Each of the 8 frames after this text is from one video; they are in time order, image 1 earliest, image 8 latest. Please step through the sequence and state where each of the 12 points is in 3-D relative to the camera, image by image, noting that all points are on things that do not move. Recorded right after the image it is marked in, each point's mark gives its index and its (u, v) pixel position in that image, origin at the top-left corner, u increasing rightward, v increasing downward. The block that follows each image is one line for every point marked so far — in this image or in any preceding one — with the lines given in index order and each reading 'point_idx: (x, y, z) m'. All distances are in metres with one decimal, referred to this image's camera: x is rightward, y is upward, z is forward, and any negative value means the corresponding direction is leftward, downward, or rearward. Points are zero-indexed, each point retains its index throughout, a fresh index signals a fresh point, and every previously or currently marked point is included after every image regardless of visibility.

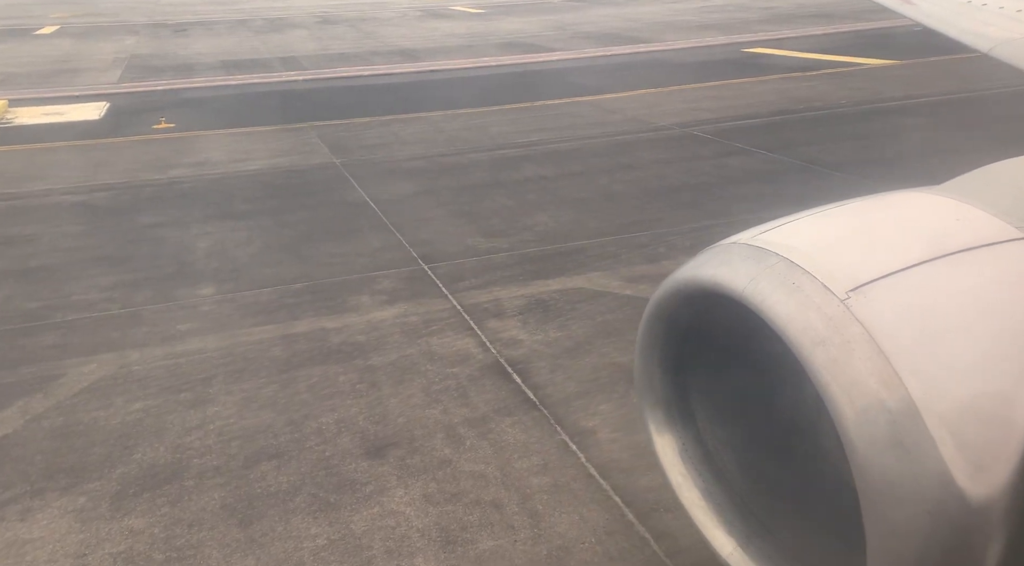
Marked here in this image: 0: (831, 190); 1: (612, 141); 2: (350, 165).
0: (+3.5, +1.0, +10.2) m
1: (+1.7, +2.4, +15.2) m
2: (-2.2, +1.7, +13.2) m
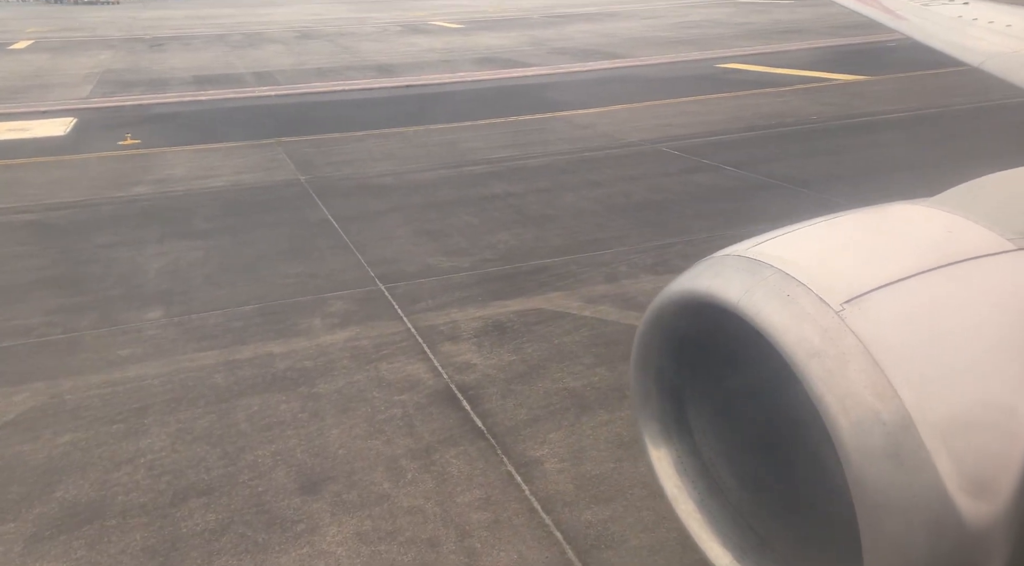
0: (+3.1, +0.8, +10.2) m
1: (+1.2, +2.1, +15.2) m
2: (-2.7, +1.5, +13.0) m
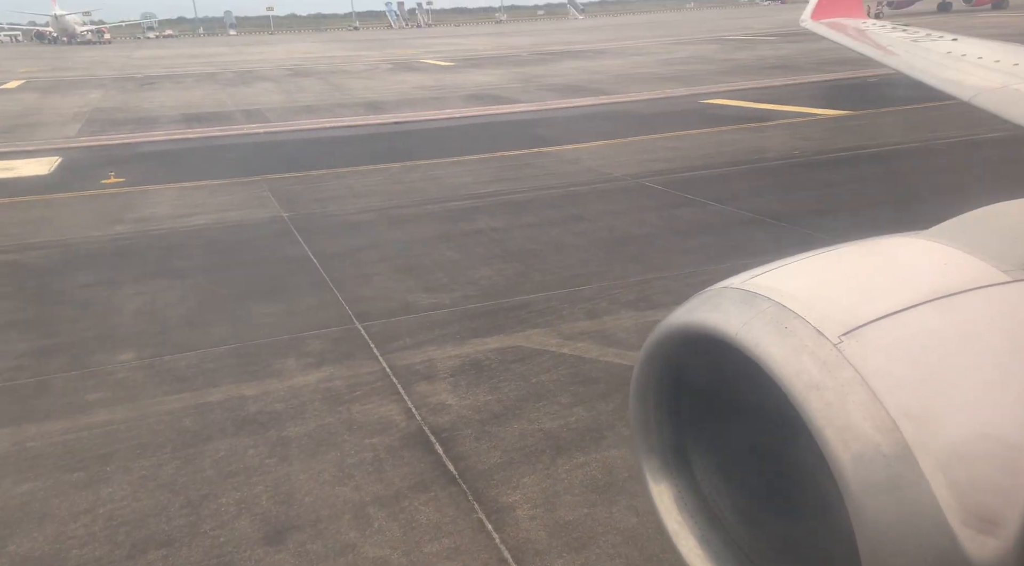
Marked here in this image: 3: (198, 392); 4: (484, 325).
0: (+2.9, +0.5, +10.1) m
1: (+0.9, +1.5, +15.1) m
2: (-2.9, +0.9, +13.0) m
3: (-1.9, -0.7, +5.6) m
4: (-0.2, -0.3, +7.0) m
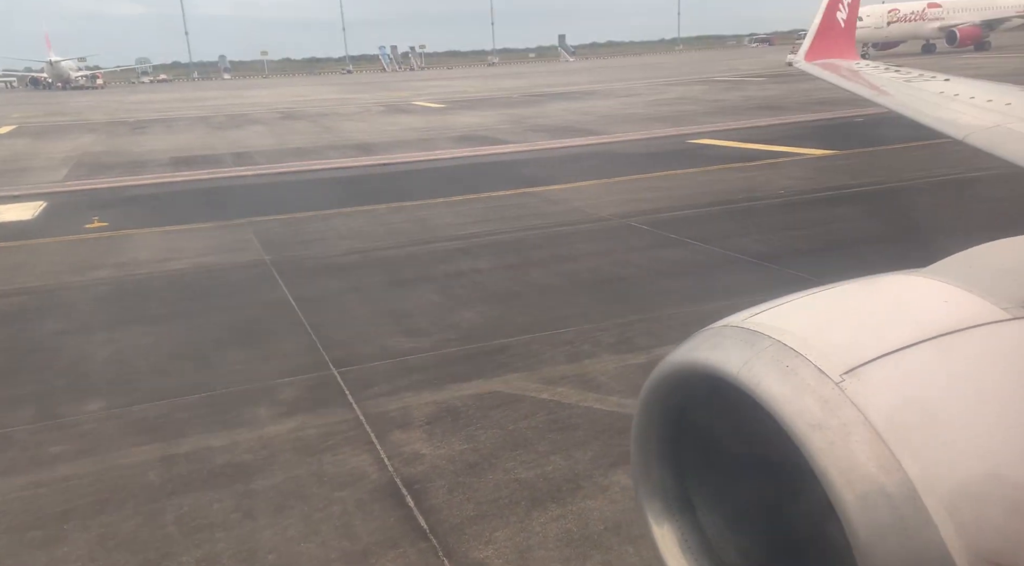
0: (+2.8, 0.0, +10.1) m
1: (+0.7, +0.8, +15.1) m
2: (-3.1, +0.3, +12.9) m
3: (-2.1, -1.0, +5.5) m
4: (-0.4, -0.7, +6.9) m
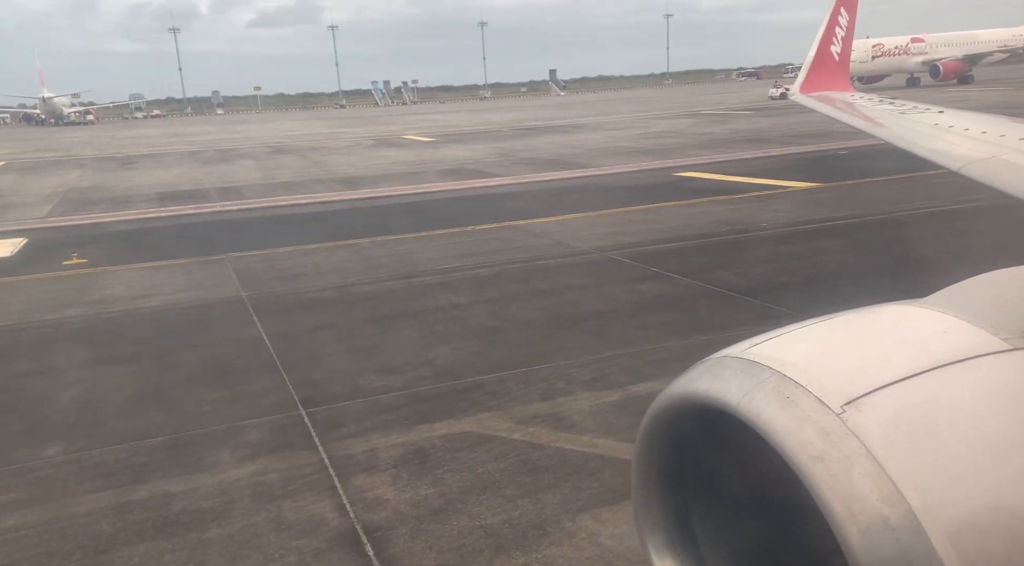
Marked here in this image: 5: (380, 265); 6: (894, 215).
0: (+2.5, -0.4, +10.0) m
1: (+0.4, +0.3, +15.0) m
2: (-3.4, -0.2, +12.7) m
3: (-2.2, -1.2, +5.3) m
4: (-0.6, -0.9, +6.8) m
5: (-2.3, +0.3, +15.9) m
6: (+7.8, +1.4, +18.9) m
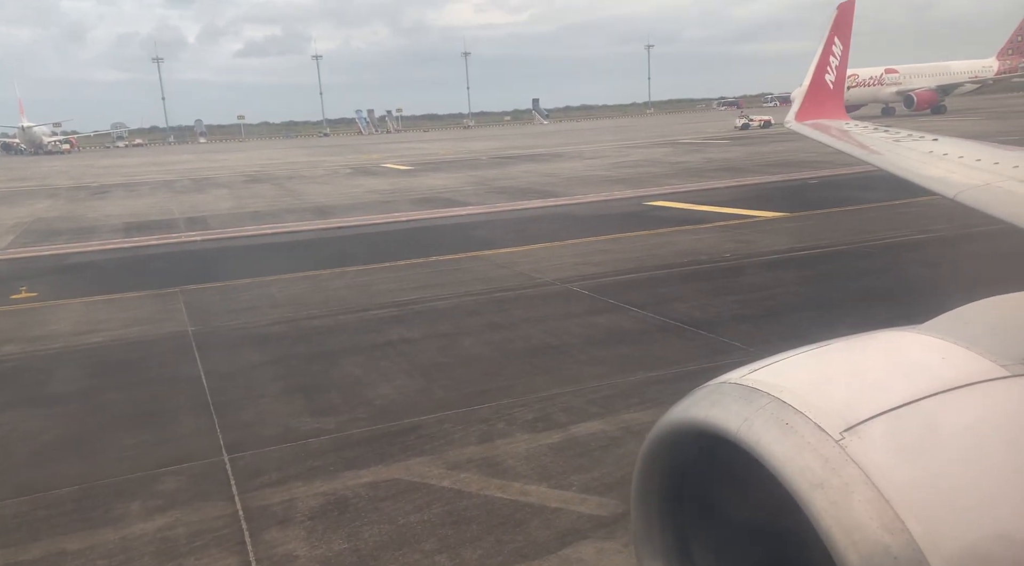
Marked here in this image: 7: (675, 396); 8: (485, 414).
0: (+2.0, -0.7, +9.8) m
1: (-0.3, -0.2, +14.8) m
2: (-4.0, -0.7, +12.4) m
3: (-2.7, -1.4, +5.0) m
4: (-1.0, -1.2, +6.5) m
5: (-3.0, -0.2, +15.6) m
6: (+7.1, +0.8, +18.9) m
7: (+1.4, -1.0, +7.9) m
8: (-0.2, -1.1, +7.5) m
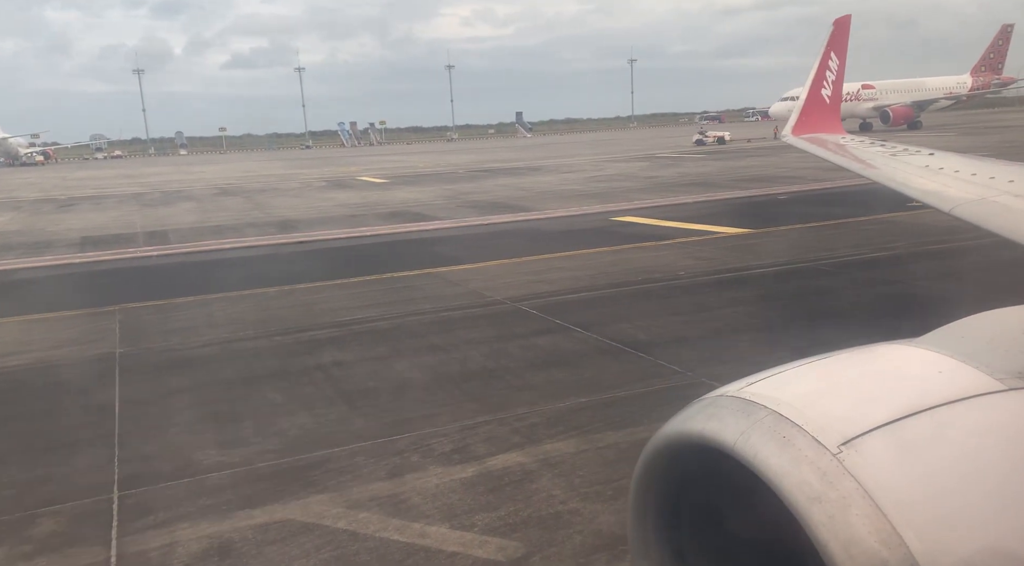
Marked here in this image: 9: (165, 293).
0: (+1.3, -0.9, +9.5) m
1: (-1.2, -0.5, +14.4) m
2: (-4.8, -0.9, +11.9) m
3: (-3.2, -1.6, +4.6) m
4: (-1.6, -1.4, +6.1) m
5: (-3.8, -0.6, +15.2) m
6: (+6.1, +0.4, +18.8) m
7: (+0.7, -1.2, +7.6) m
8: (-0.8, -1.2, +7.1) m
9: (-7.5, -0.2, +19.6) m
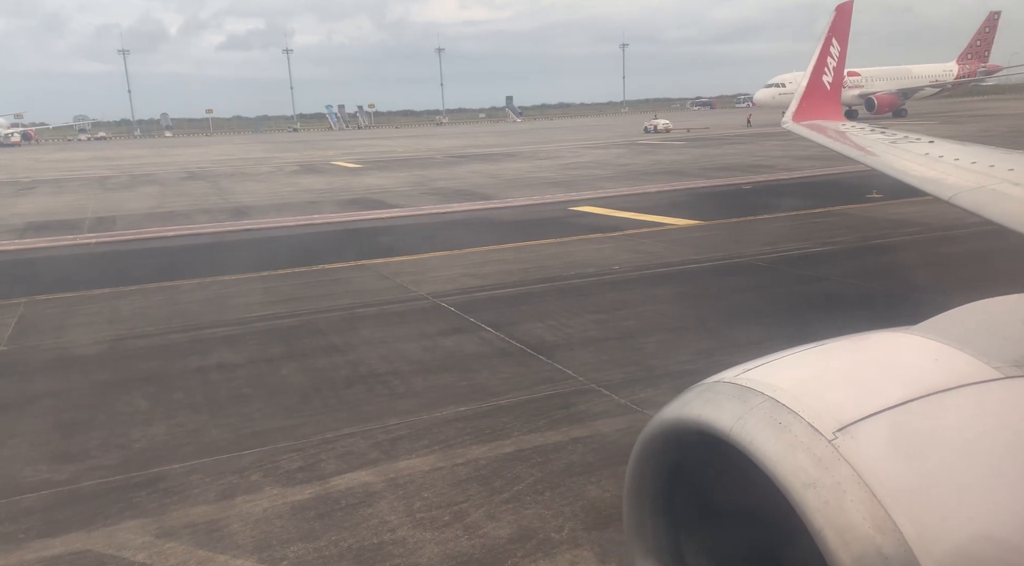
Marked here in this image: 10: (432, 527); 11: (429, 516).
0: (+0.1, -1.0, +9.1) m
1: (-2.5, -0.5, +14.0) m
2: (-6.0, -0.9, +11.3) m
3: (-4.2, -1.6, +4.0) m
4: (-2.7, -1.4, +5.6) m
5: (-5.2, -0.5, +14.6) m
6: (+4.6, +0.5, +18.6) m
7: (-0.3, -1.2, +7.2) m
8: (-1.9, -1.3, +6.7) m
9: (-9.0, 0.0, +19.0) m
10: (-0.5, -1.4, +5.4) m
11: (-0.5, -1.4, +5.6) m
